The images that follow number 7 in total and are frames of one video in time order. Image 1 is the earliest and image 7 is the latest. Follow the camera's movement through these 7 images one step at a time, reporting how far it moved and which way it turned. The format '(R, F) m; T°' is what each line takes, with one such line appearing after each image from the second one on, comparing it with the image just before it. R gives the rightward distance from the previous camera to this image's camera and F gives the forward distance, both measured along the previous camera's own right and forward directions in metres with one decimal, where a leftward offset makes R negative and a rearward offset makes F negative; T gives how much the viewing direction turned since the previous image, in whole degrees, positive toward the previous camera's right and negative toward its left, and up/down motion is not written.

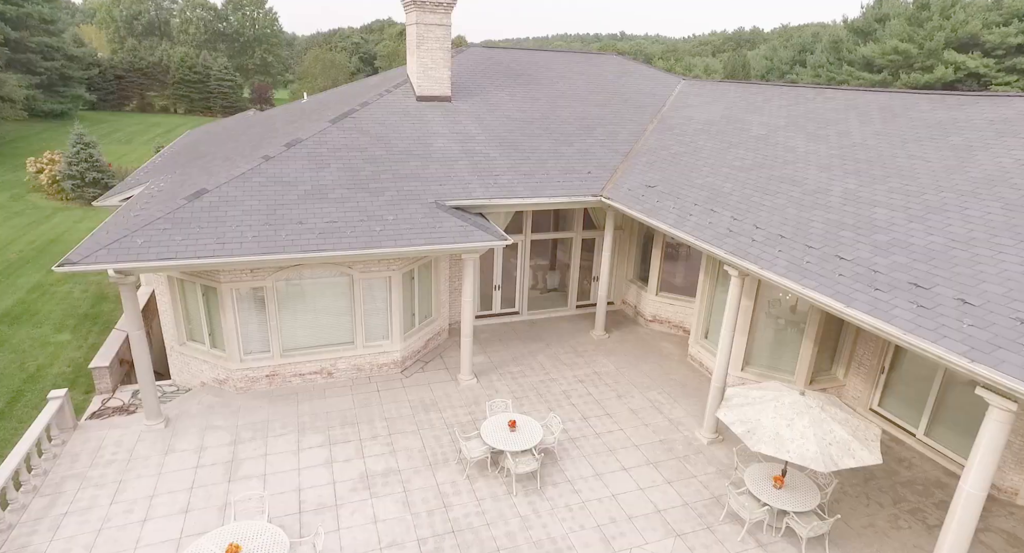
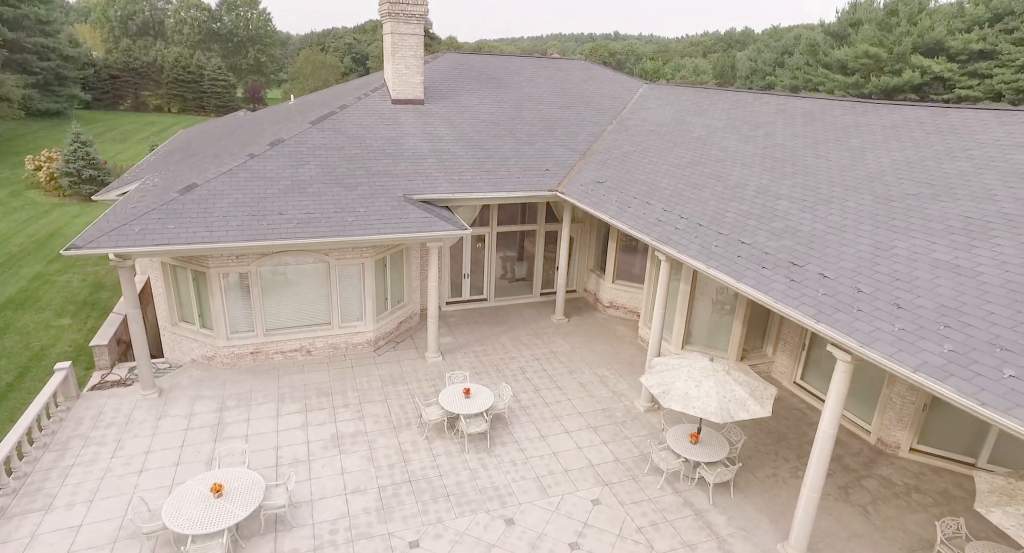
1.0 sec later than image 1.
(+0.8, -1.2) m; 0°
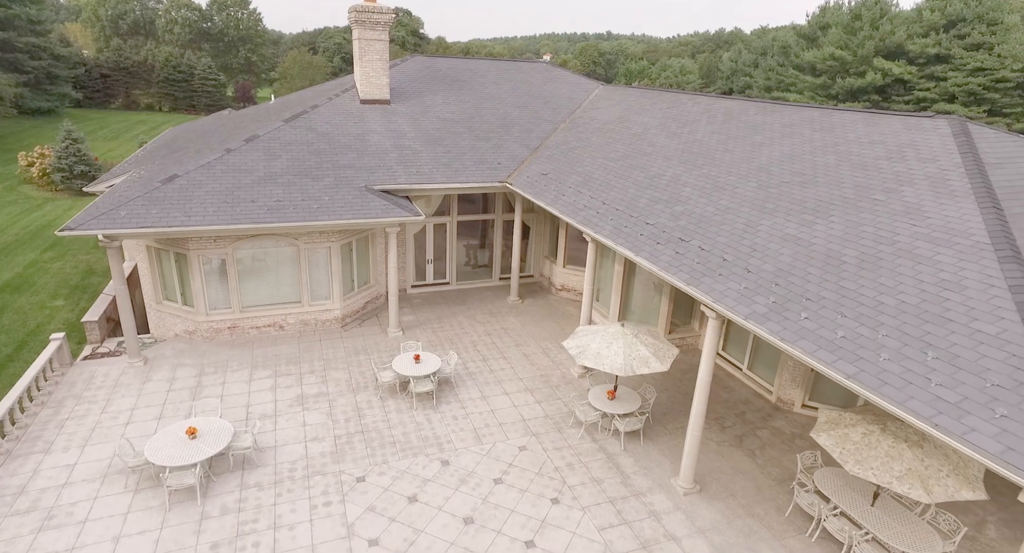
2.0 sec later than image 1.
(+1.0, -1.4) m; +1°
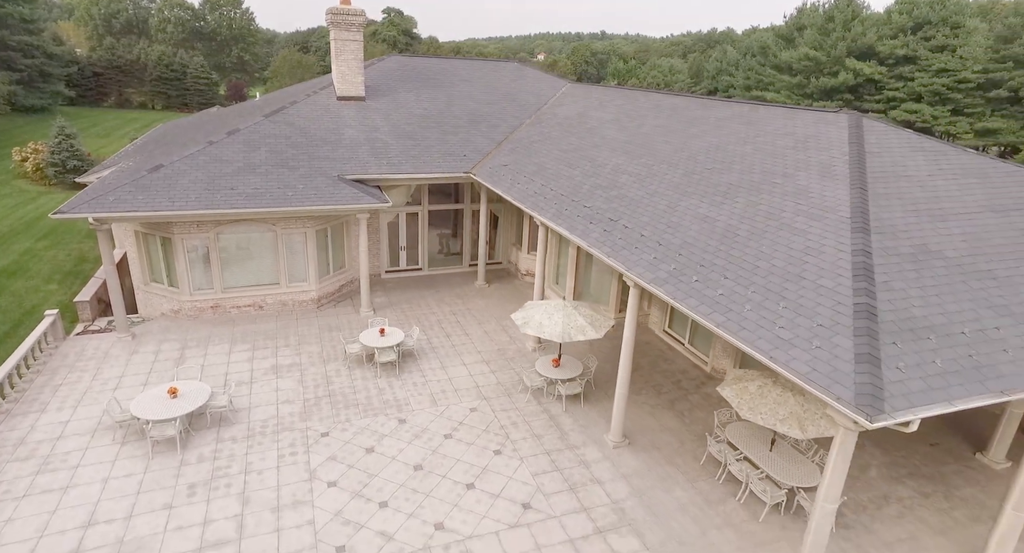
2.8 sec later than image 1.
(+0.9, -1.1) m; 0°
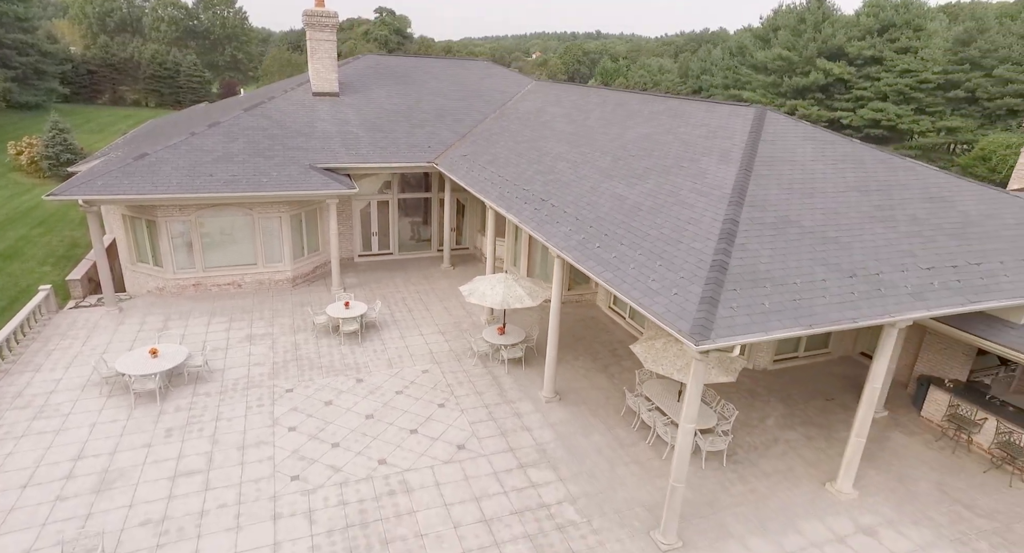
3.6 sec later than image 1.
(+1.1, -1.3) m; 0°
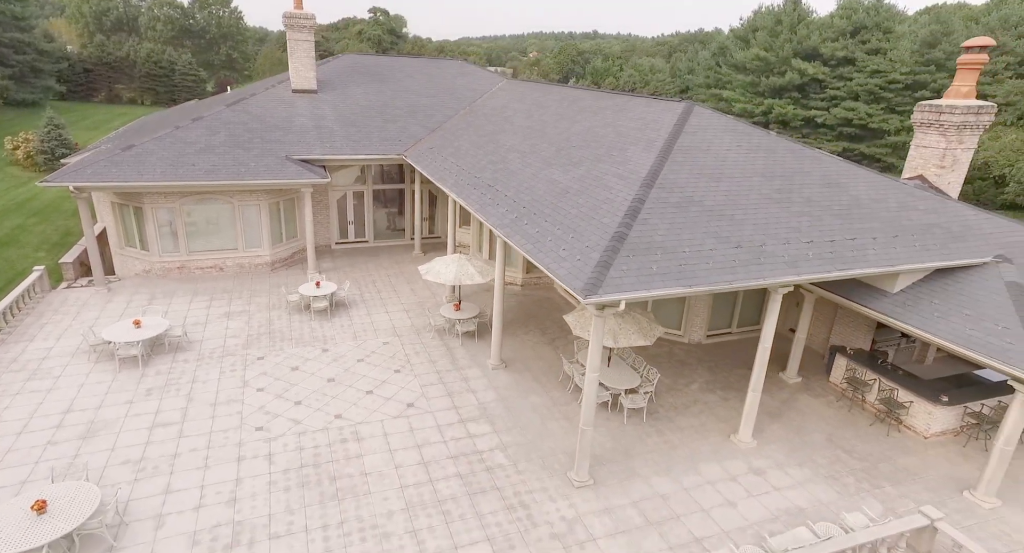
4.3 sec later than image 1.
(+1.1, -1.2) m; 0°
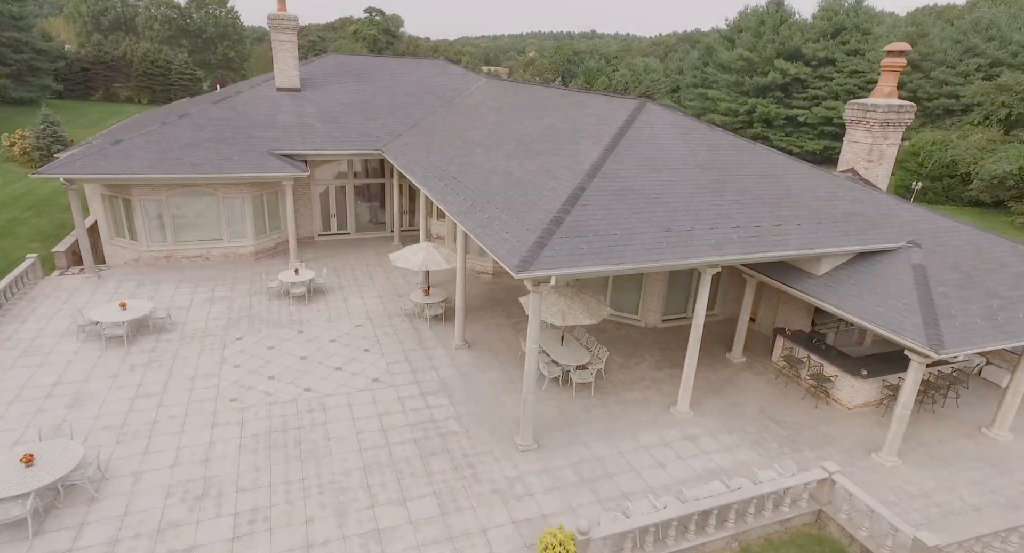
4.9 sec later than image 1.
(+0.9, -0.9) m; 0°
